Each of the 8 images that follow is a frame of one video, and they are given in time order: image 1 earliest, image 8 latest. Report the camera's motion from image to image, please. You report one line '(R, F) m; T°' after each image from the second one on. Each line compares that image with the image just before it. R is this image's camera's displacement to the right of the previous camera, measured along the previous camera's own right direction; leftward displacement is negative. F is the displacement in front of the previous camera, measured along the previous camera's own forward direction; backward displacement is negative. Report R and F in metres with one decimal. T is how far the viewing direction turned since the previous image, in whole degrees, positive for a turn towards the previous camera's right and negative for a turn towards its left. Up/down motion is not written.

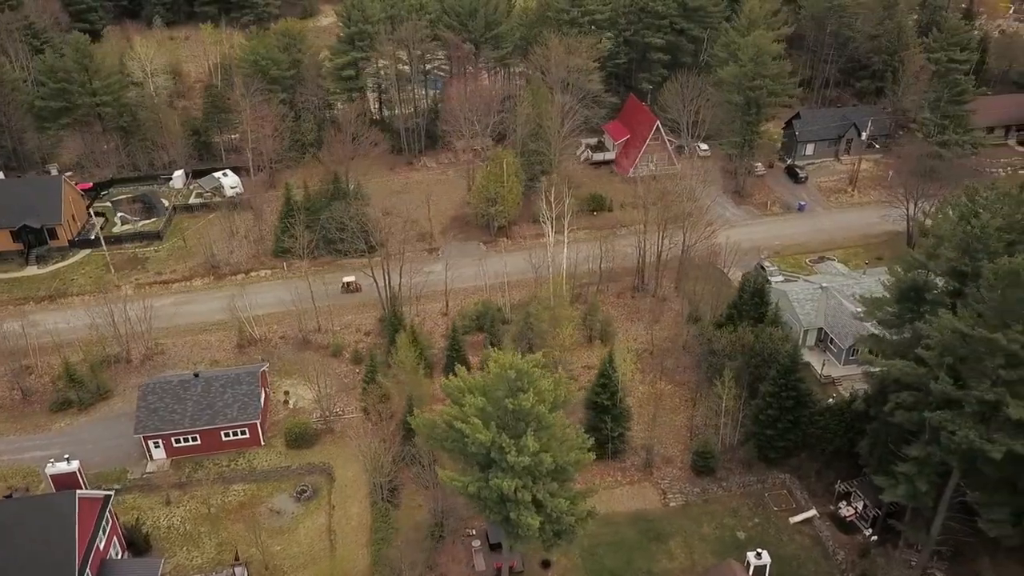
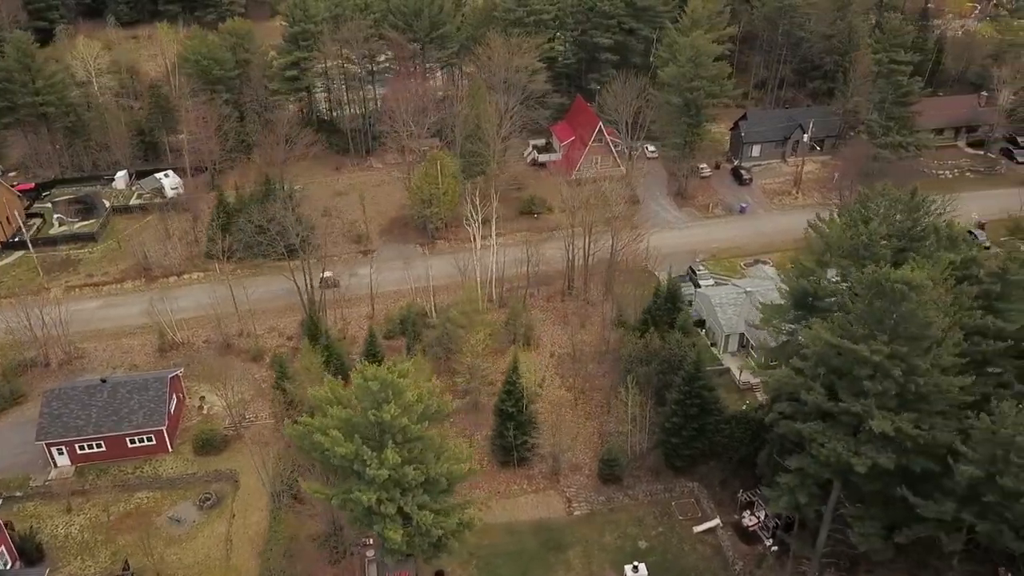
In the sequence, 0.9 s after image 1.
(+3.8, +0.4) m; 0°
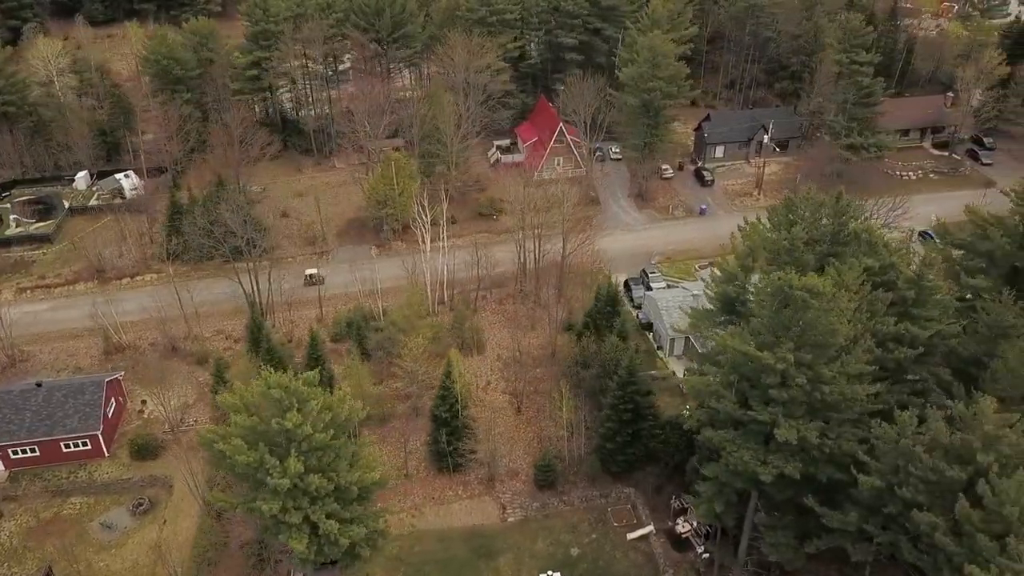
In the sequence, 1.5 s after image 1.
(+2.5, +0.3) m; 0°
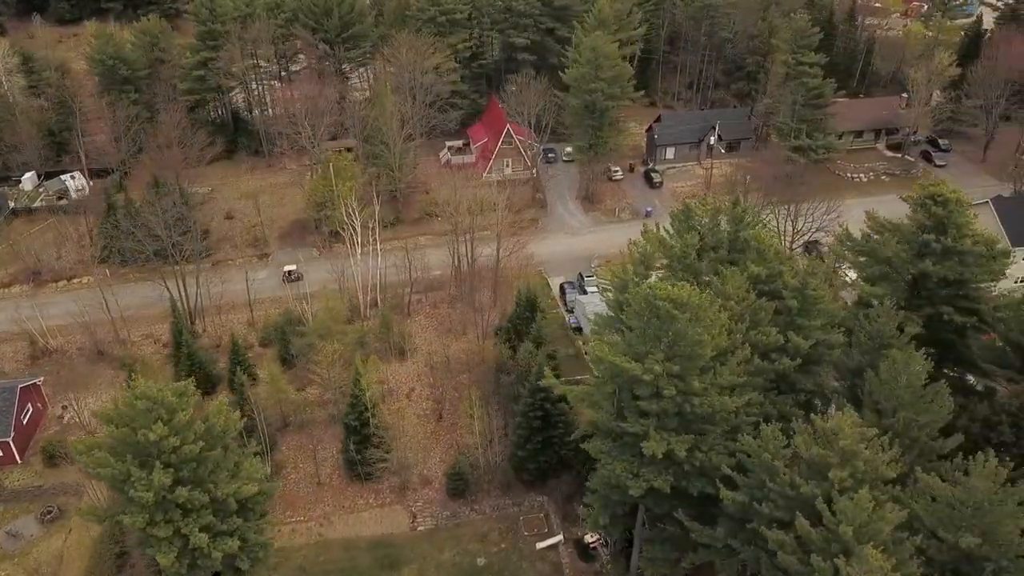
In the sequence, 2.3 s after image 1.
(+3.4, +0.4) m; 0°
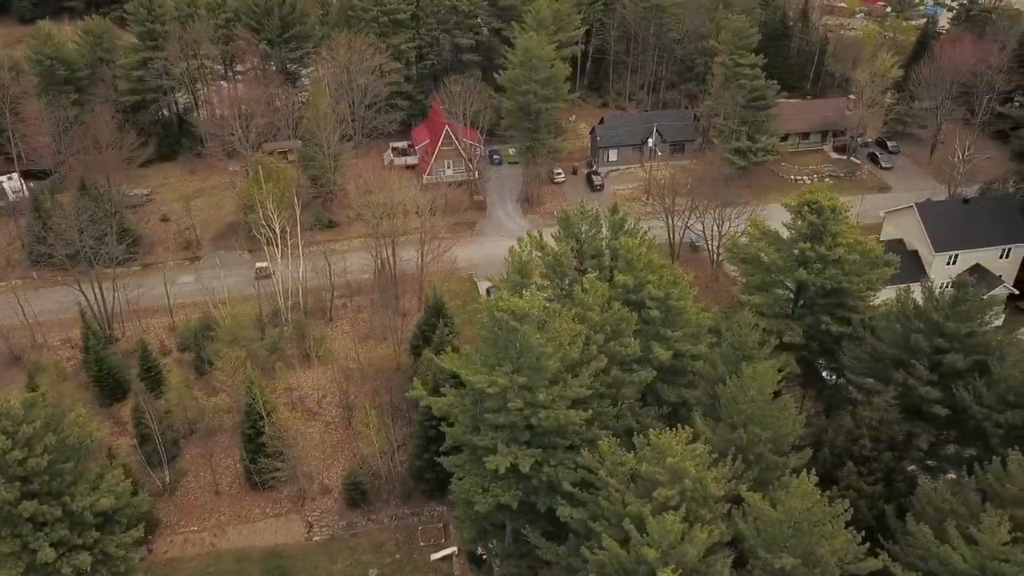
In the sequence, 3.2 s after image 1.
(+3.8, +0.4) m; 0°
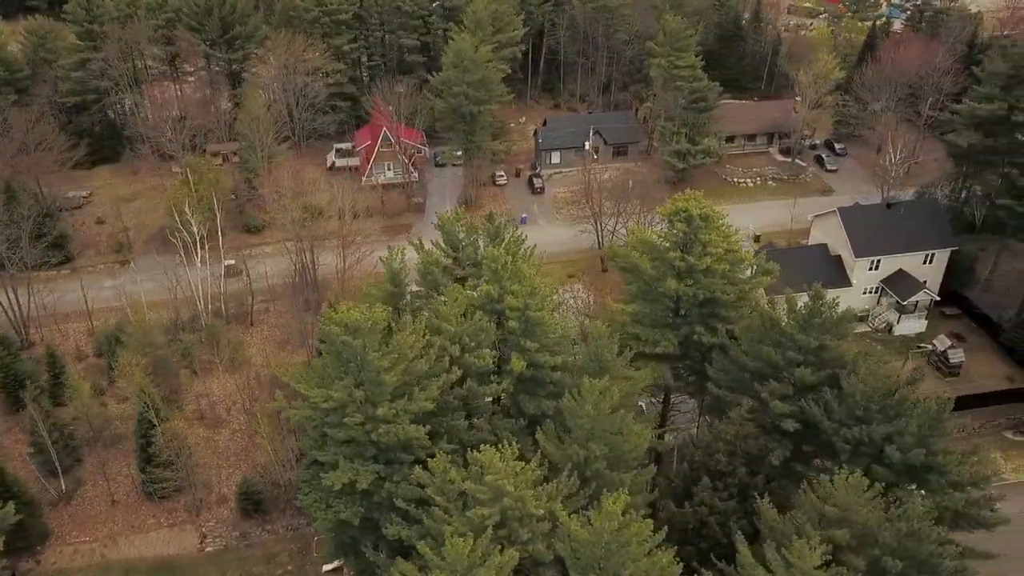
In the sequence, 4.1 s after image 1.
(+3.8, +0.4) m; 0°
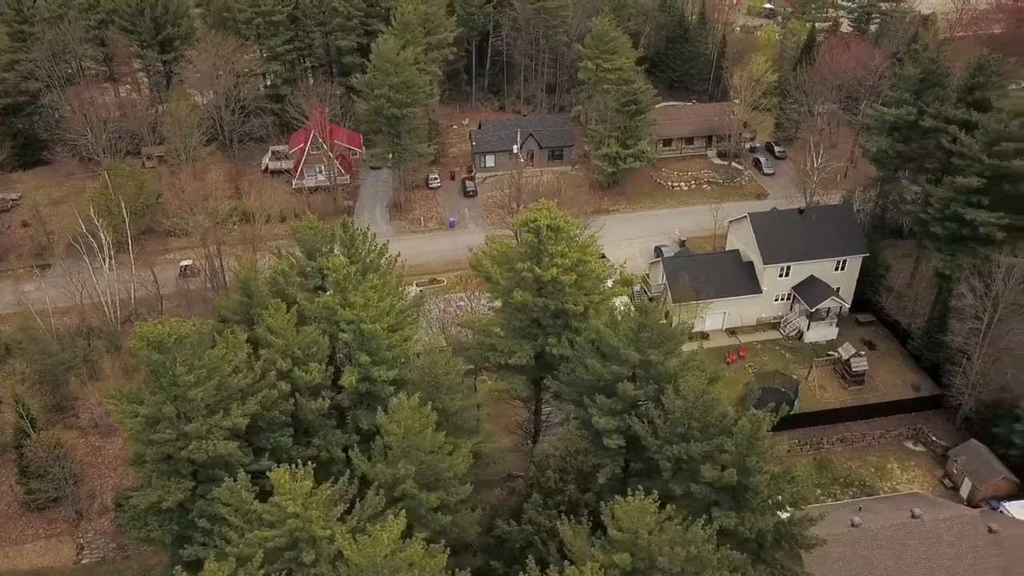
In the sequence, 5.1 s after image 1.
(+4.3, +0.4) m; 0°
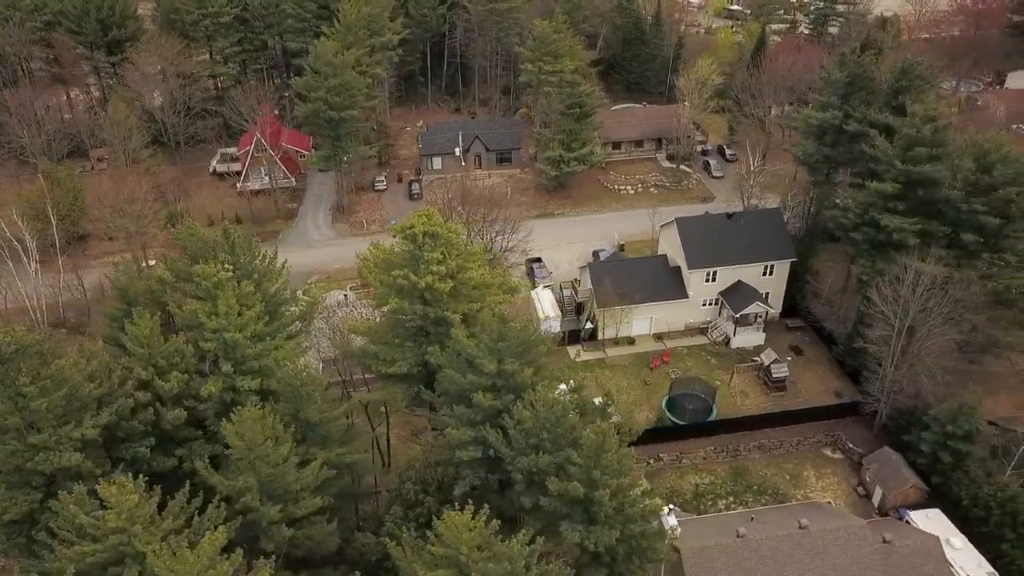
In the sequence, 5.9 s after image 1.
(+3.4, +0.3) m; 0°
